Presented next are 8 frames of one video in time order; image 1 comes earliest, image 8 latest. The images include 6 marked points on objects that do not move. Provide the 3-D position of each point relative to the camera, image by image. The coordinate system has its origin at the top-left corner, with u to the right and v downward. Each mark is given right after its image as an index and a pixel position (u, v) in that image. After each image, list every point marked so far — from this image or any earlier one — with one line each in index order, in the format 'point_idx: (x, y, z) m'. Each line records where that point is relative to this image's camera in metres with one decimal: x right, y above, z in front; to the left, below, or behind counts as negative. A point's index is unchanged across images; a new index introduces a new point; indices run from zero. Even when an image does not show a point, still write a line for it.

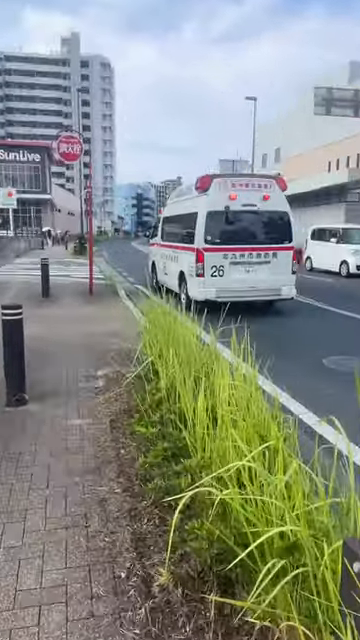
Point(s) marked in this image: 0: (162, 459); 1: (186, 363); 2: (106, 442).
0: (-0.6, -4.4, +4.7) m
1: (+0.2, -1.4, +5.0) m
2: (-2.6, -4.5, +5.2) m
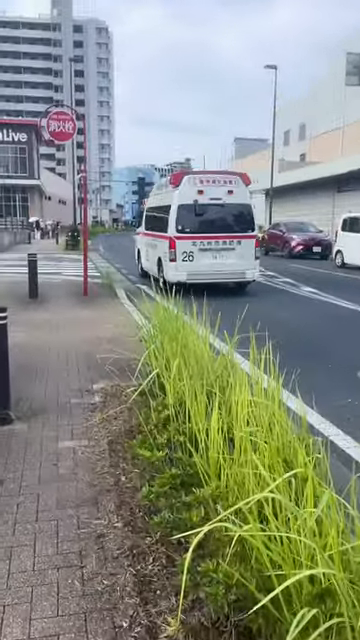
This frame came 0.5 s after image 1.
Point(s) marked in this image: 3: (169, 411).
0: (-0.3, -4.6, +4.0) m
1: (+0.5, -1.6, +4.3) m
2: (-2.3, -4.6, +4.5) m
3: (-0.3, -2.8, +4.4) m
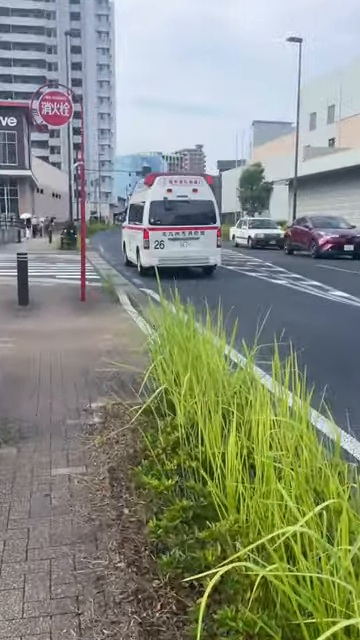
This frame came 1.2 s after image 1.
0: (0.0, -4.8, +3.5) m
1: (+0.8, -1.8, +3.7) m
2: (-2.1, -4.9, +4.0) m
3: (0.0, -3.0, +3.8) m
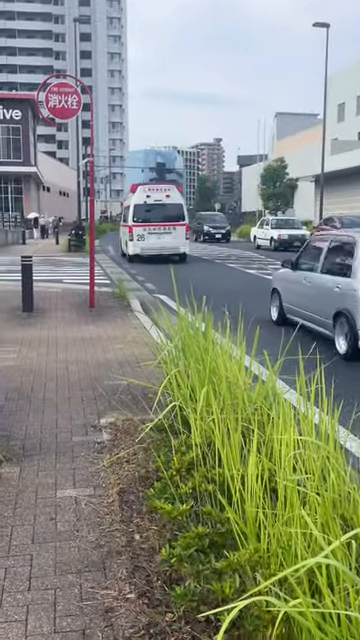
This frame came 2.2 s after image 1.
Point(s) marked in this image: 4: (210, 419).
0: (+0.4, -5.0, +3.2) m
1: (+1.2, -2.0, +3.4) m
2: (-1.7, -5.1, +3.7) m
3: (+0.4, -3.2, +3.5) m
4: (+0.7, -2.4, +3.5) m
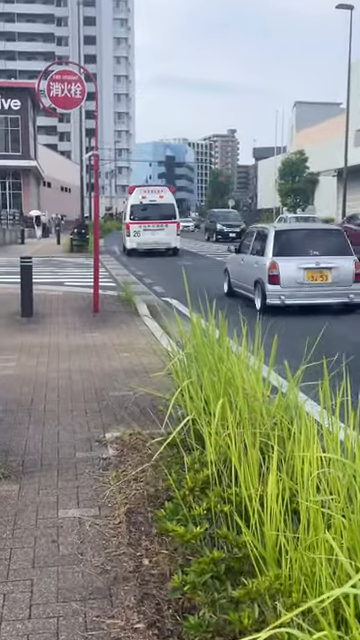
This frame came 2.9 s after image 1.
0: (+0.6, -5.1, +2.9) m
1: (+1.4, -2.1, +3.2) m
2: (-1.4, -5.2, +3.5) m
3: (+0.6, -3.3, +3.3) m
4: (+1.0, -2.5, +3.2) m
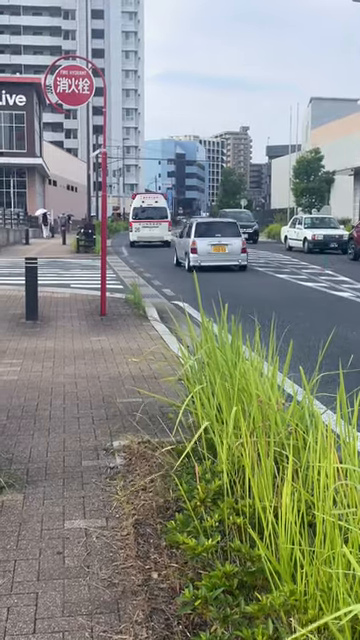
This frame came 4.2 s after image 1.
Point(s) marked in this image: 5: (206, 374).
0: (+0.8, -5.2, +2.8) m
1: (+1.6, -2.2, +3.1) m
2: (-1.2, -5.3, +3.4) m
3: (+0.8, -3.4, +3.2) m
4: (+1.2, -2.6, +3.1) m
5: (+0.6, -1.3, +3.8) m
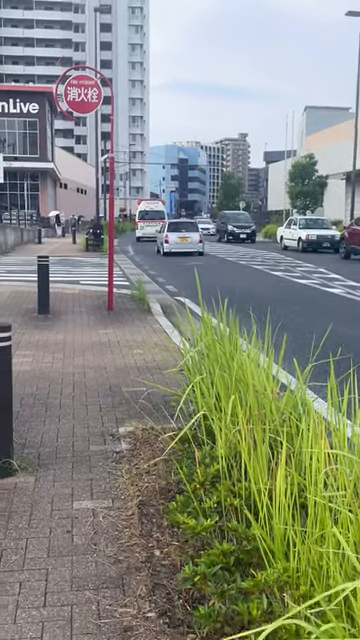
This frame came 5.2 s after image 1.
0: (+0.8, -5.1, +3.0) m
1: (+1.7, -2.1, +3.3) m
2: (-1.2, -5.1, +3.6) m
3: (+0.9, -3.3, +3.4) m
4: (+1.2, -2.5, +3.3) m
5: (+0.6, -1.2, +4.0) m
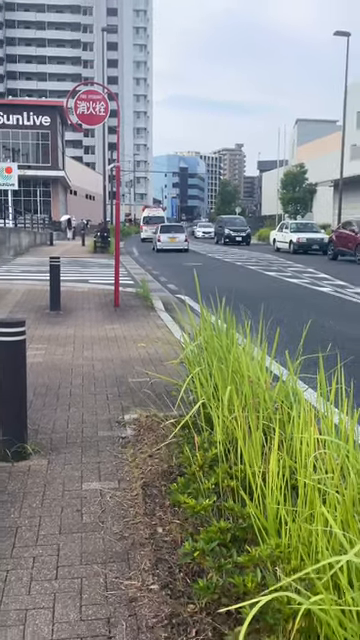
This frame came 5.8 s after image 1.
0: (+0.8, -5.0, +3.3) m
1: (+1.7, -2.0, +3.5) m
2: (-1.2, -5.0, +3.8) m
3: (+0.9, -3.2, +3.6) m
4: (+1.2, -2.4, +3.6) m
5: (+0.7, -1.1, +4.3) m
